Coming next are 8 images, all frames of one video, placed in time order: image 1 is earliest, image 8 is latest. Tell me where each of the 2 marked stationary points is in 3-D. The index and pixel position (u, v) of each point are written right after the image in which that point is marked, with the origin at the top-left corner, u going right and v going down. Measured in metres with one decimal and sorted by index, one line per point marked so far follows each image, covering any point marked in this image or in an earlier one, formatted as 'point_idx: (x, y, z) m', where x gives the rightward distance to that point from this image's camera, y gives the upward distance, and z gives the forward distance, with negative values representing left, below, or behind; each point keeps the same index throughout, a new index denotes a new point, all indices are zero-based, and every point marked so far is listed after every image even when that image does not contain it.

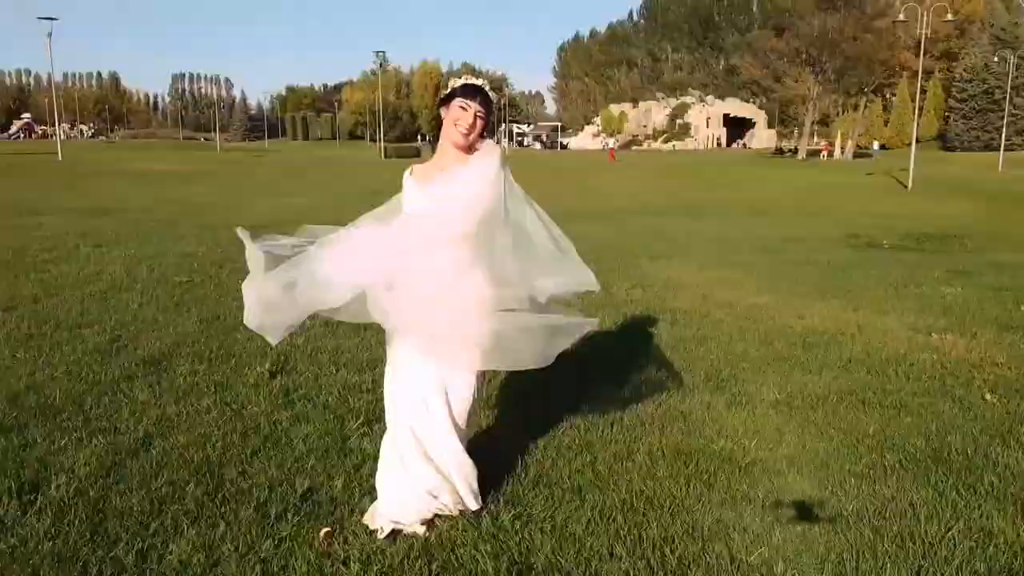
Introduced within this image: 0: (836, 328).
0: (+3.2, -0.4, +8.1) m
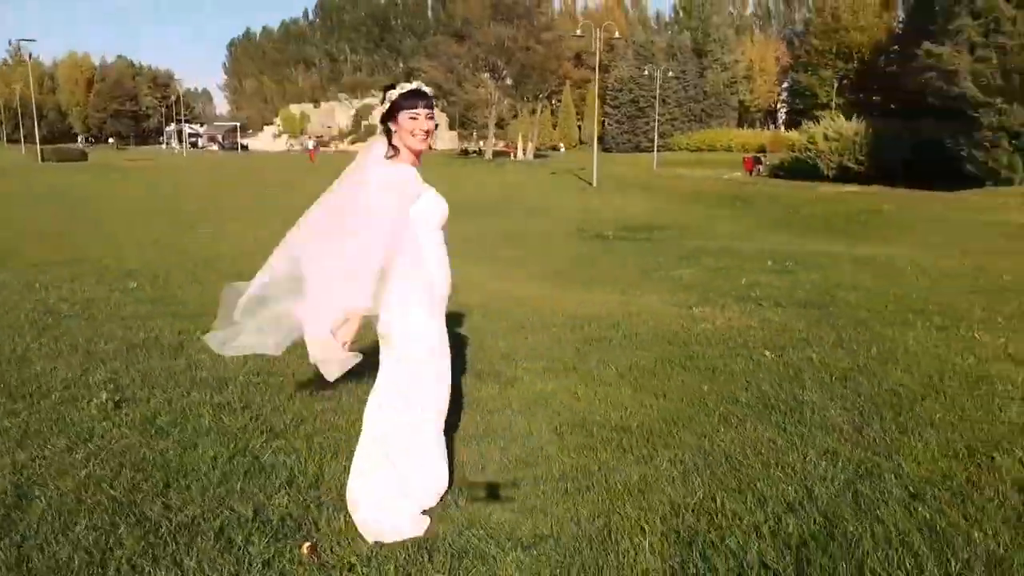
0: (+1.2, -0.3, +9.3) m
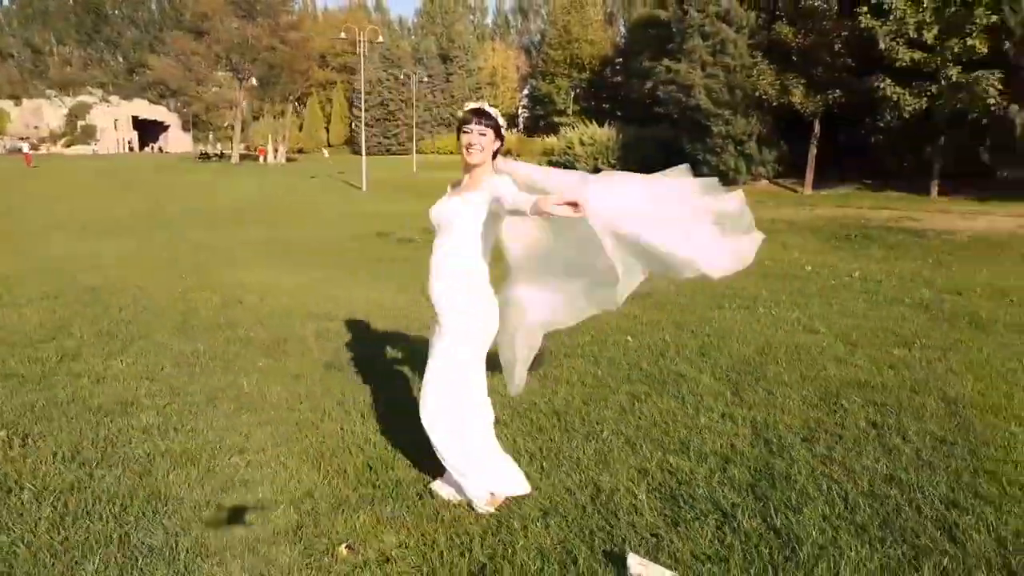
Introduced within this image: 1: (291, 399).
0: (-0.5, -0.3, +9.8) m
1: (-1.7, -0.8, +6.0) m
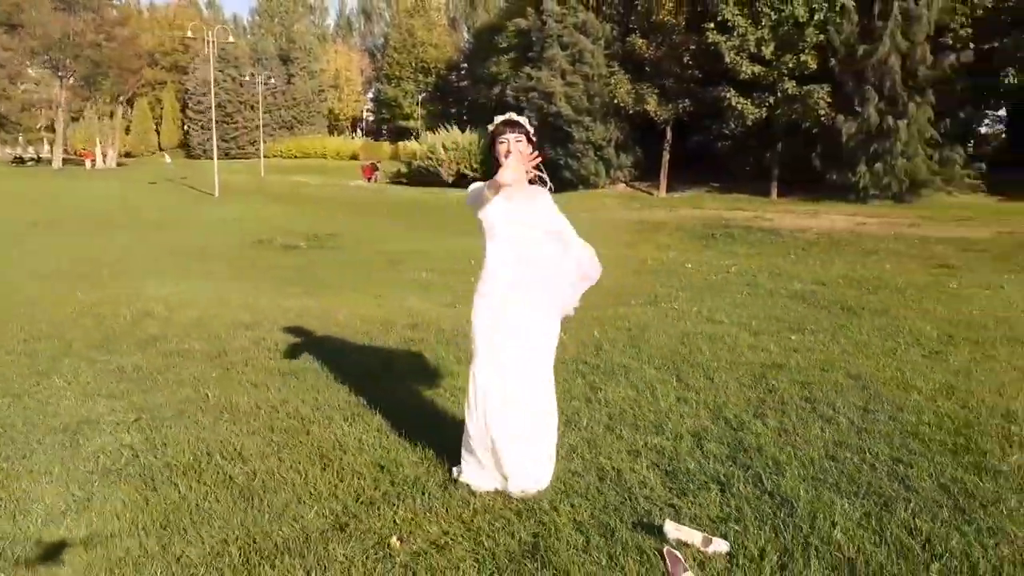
0: (-1.4, -0.3, +9.9) m
1: (-1.9, -0.9, +6.0) m
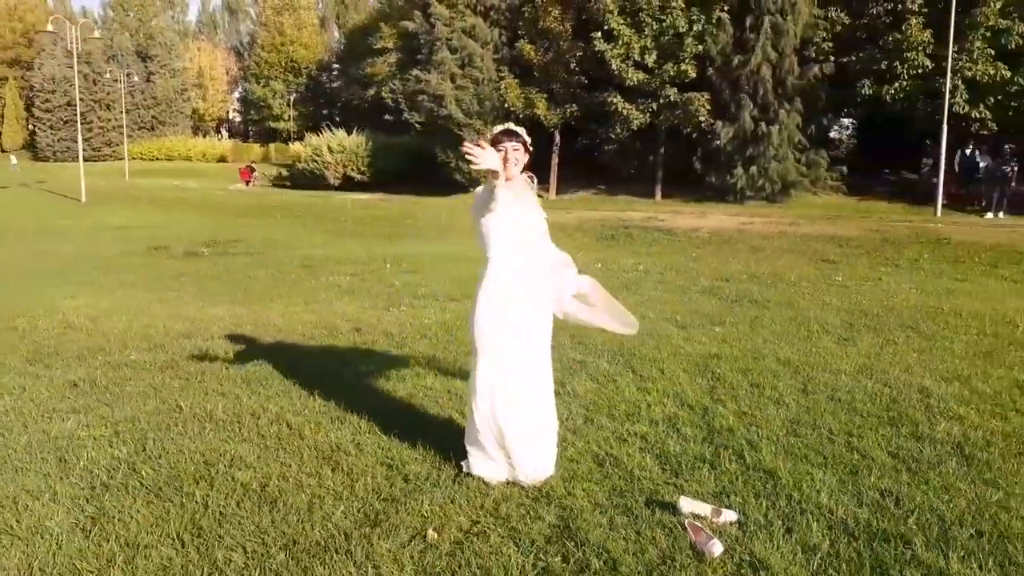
0: (-2.2, -0.4, +9.9) m
1: (-2.0, -0.9, +6.0) m
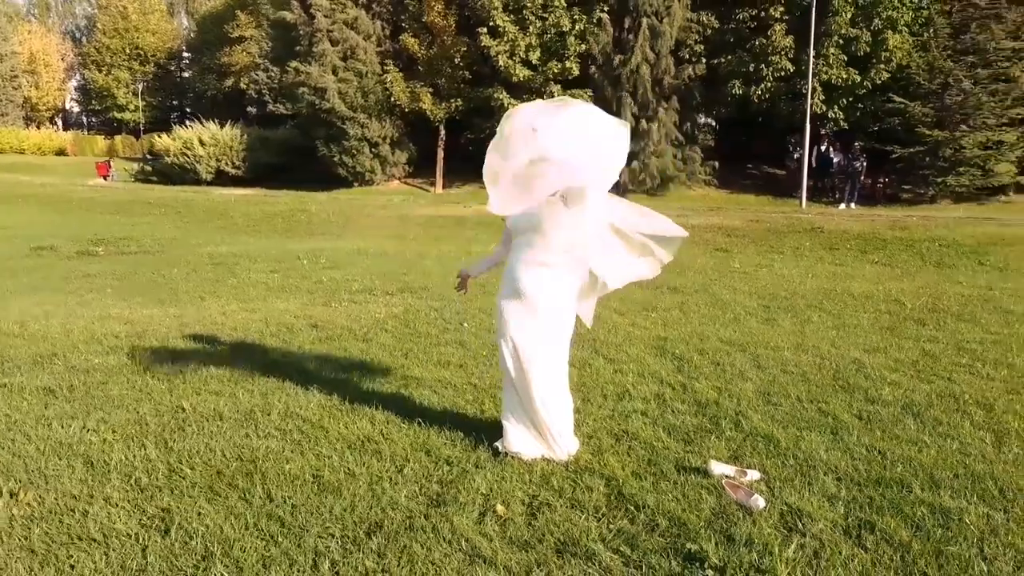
0: (-2.8, -0.3, +9.8) m
1: (-1.9, -0.9, +5.9) m
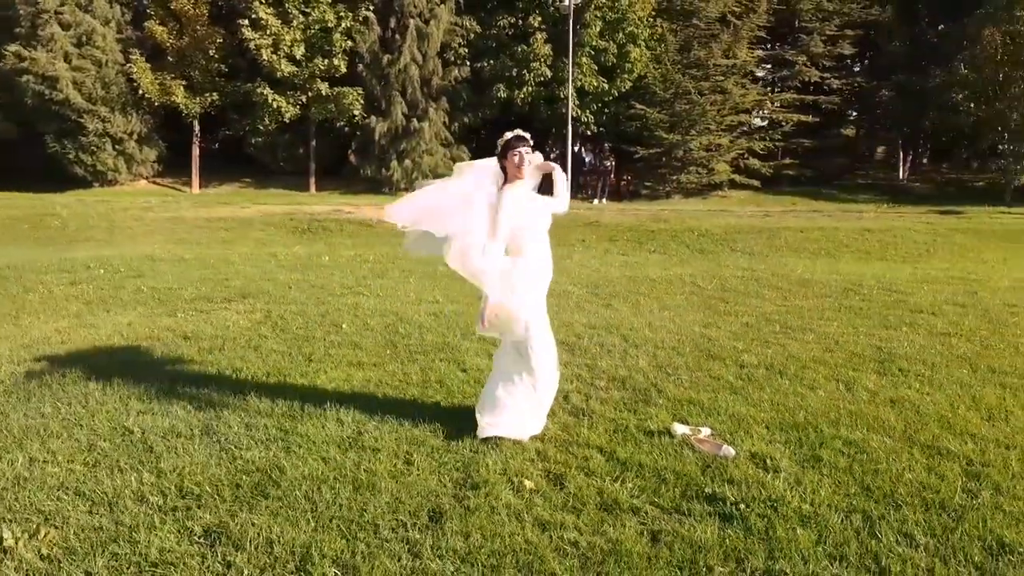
0: (-4.3, -0.5, +9.0) m
1: (-2.2, -1.0, +5.7) m
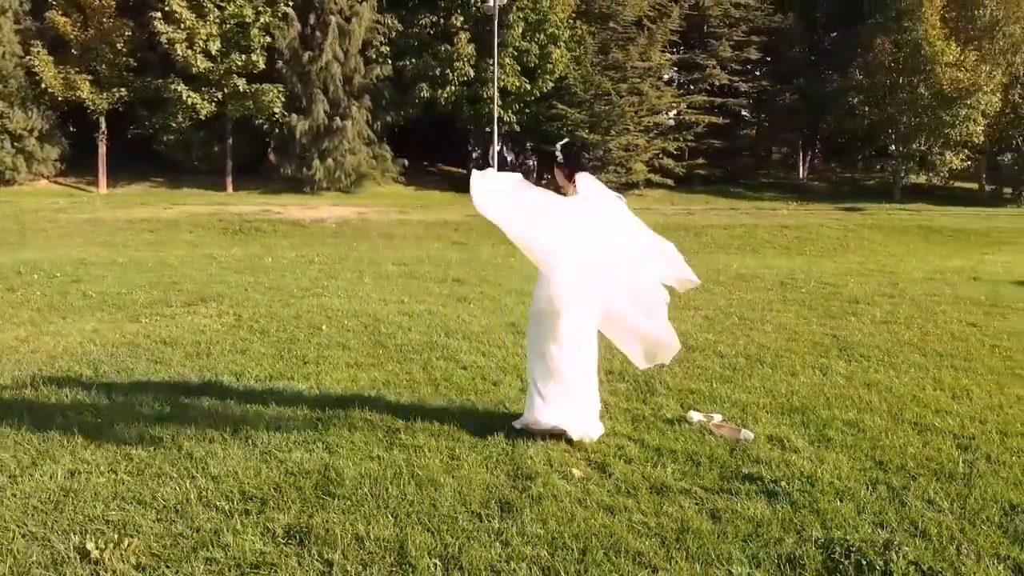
0: (-4.5, -0.5, +8.7) m
1: (-2.0, -1.0, +5.6) m
